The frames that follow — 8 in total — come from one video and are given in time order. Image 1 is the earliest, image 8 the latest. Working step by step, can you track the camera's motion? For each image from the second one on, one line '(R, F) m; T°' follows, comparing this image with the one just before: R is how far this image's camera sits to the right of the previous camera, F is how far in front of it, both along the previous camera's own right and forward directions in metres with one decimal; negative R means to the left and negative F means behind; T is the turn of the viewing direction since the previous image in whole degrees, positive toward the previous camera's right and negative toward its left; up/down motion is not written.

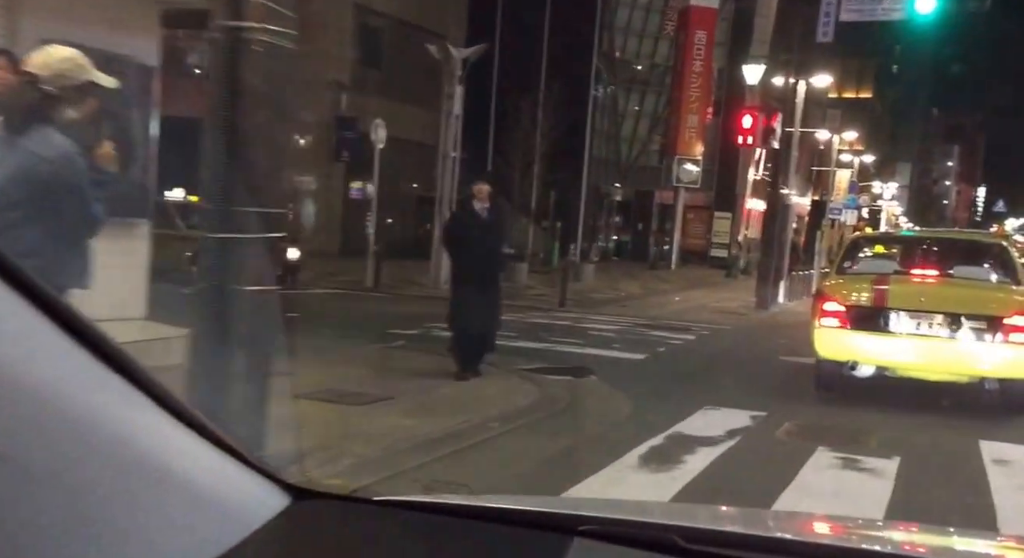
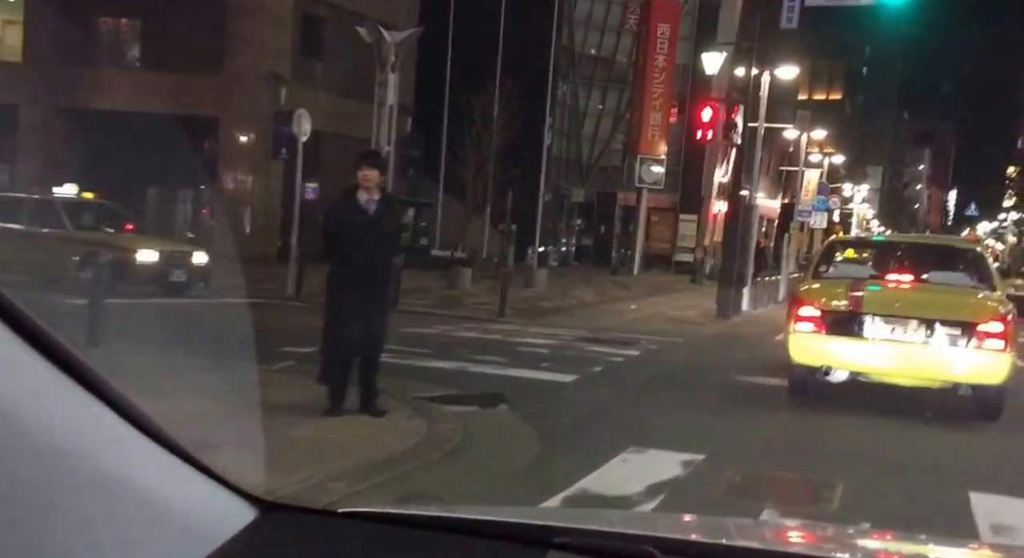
(+0.6, +1.6) m; +1°
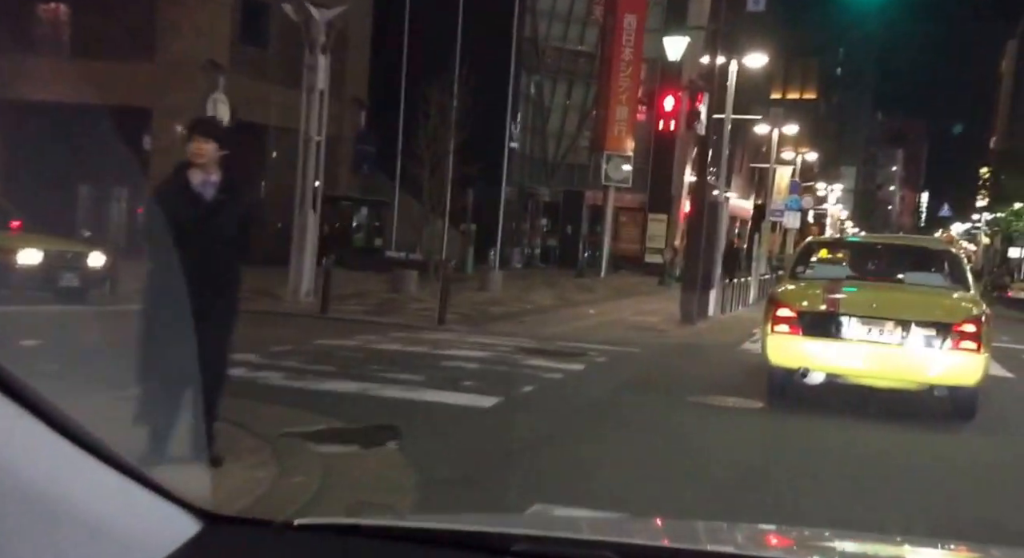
(+0.5, +1.6) m; +1°
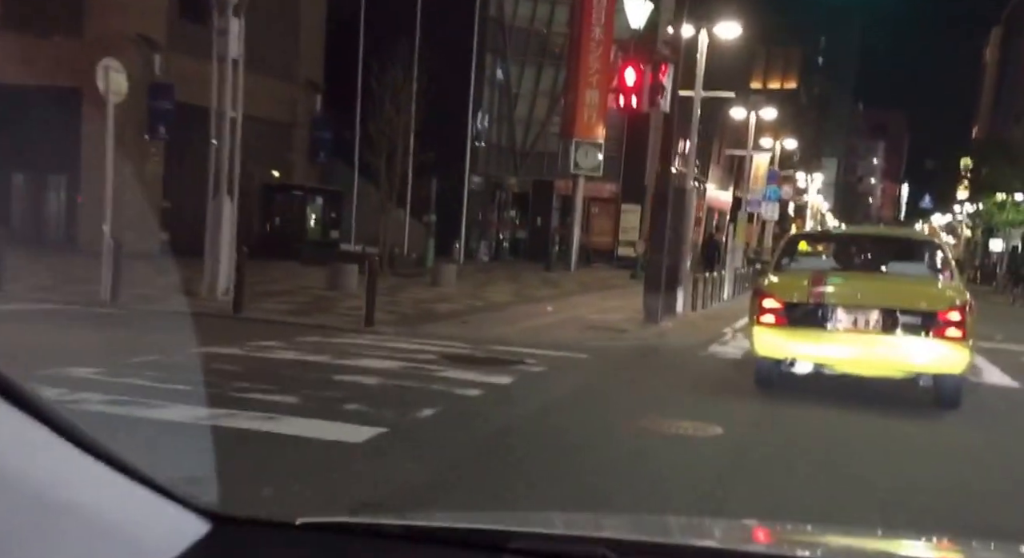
(+0.5, +1.8) m; +1°
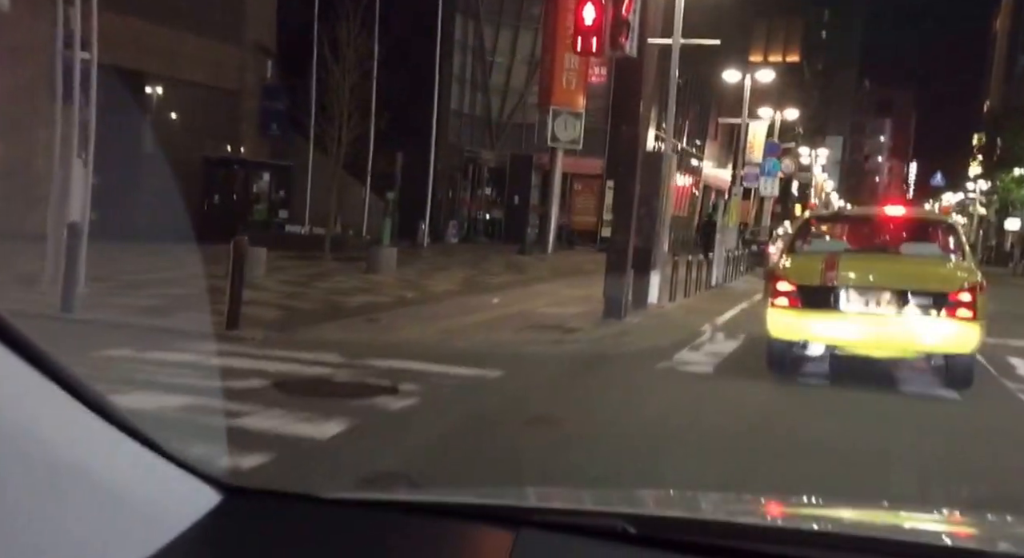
(+0.9, +3.2) m; 0°
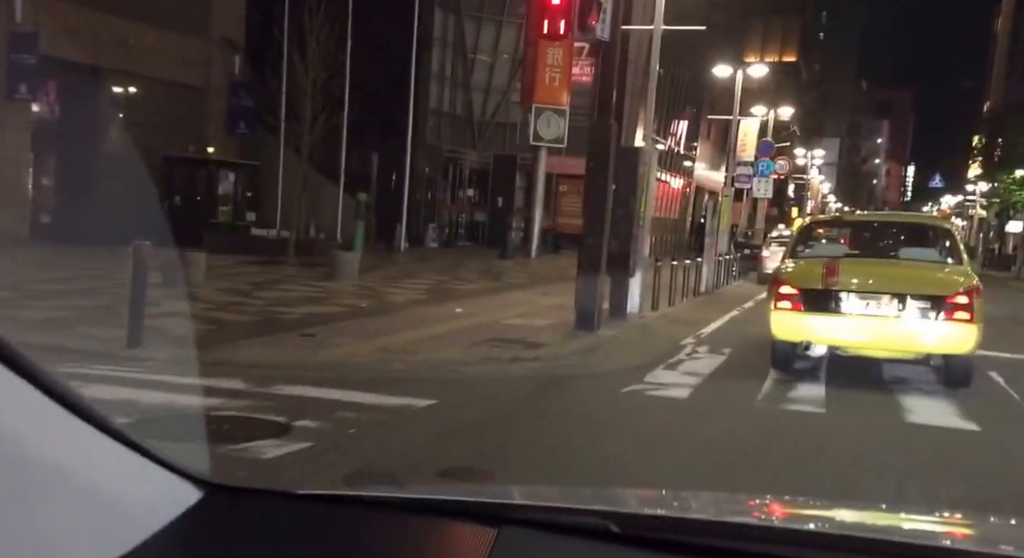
(+0.4, +1.4) m; 0°
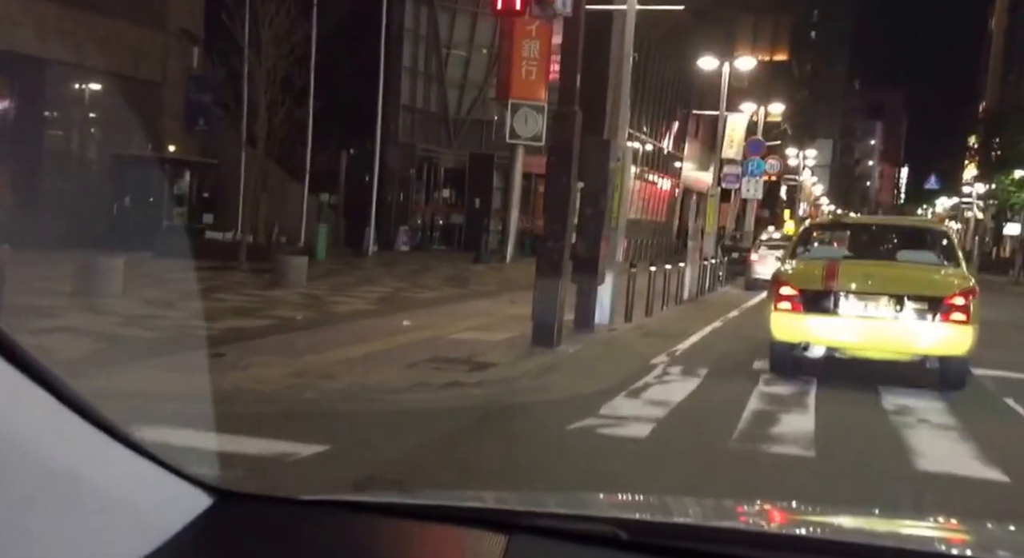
(+0.4, +1.5) m; 0°
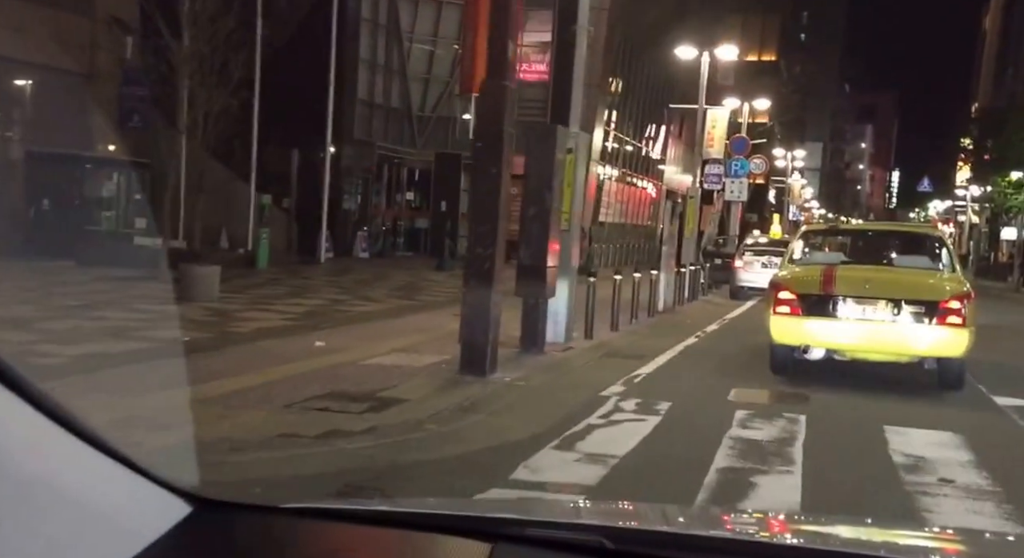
(+0.5, +2.1) m; 0°
